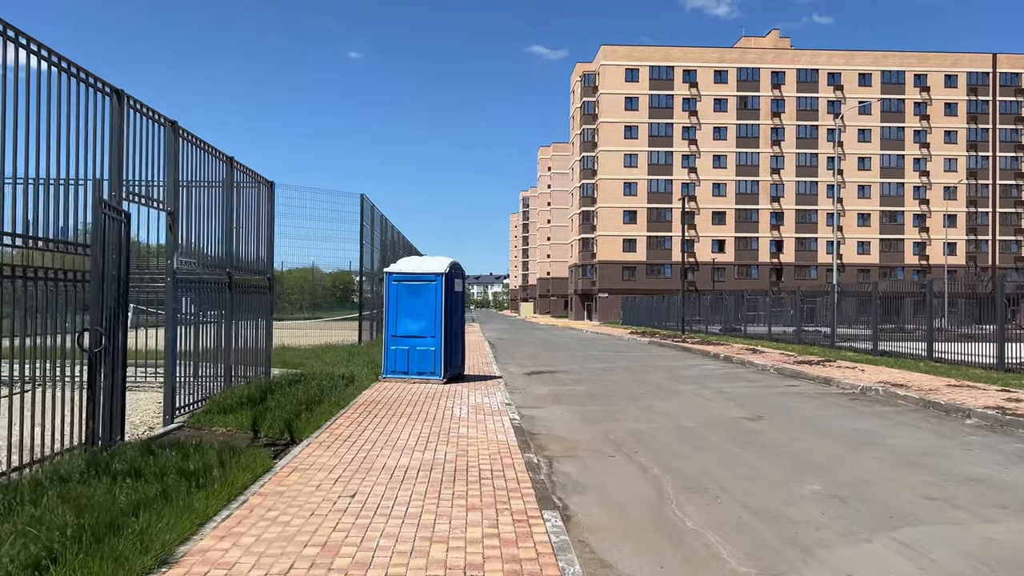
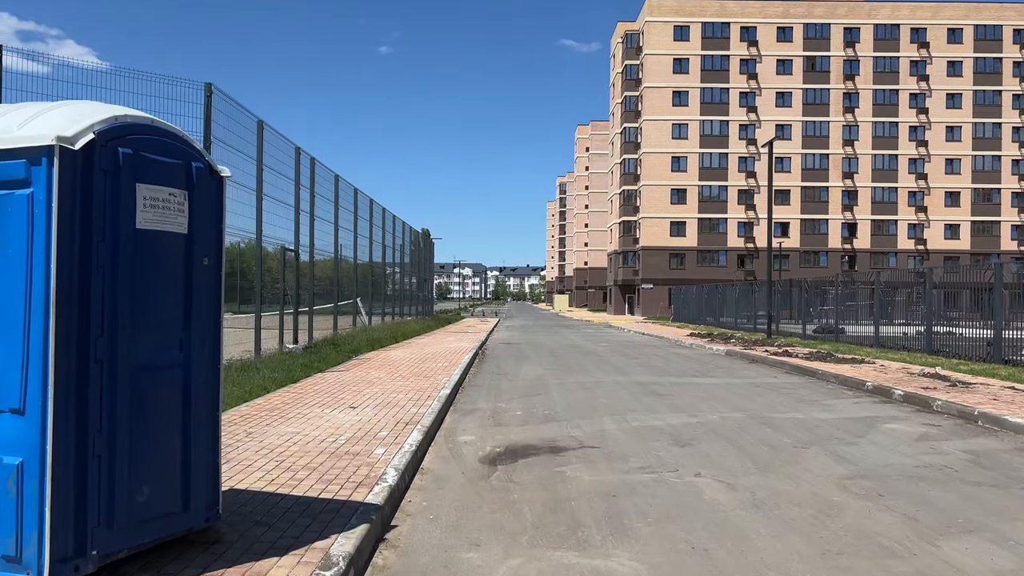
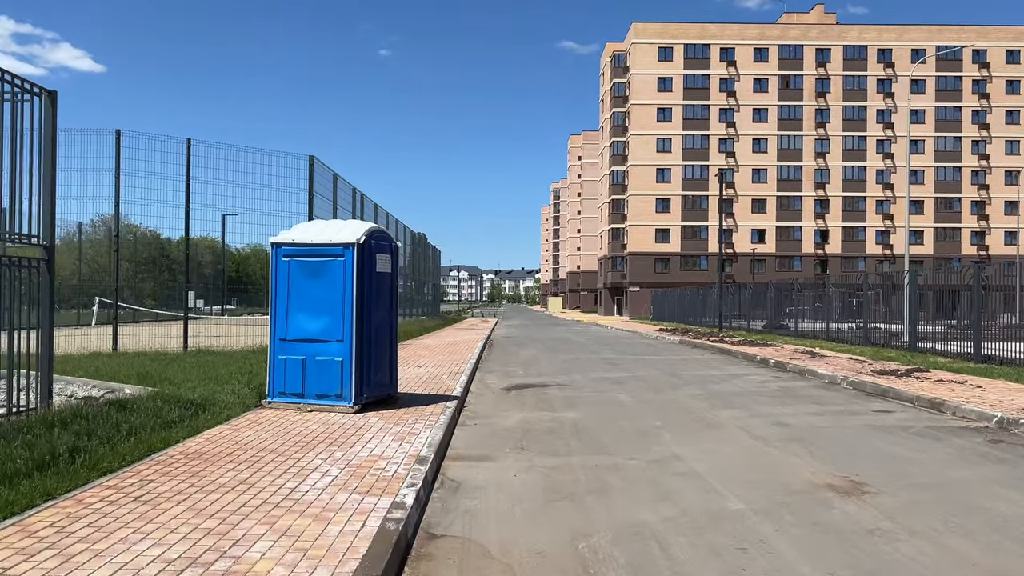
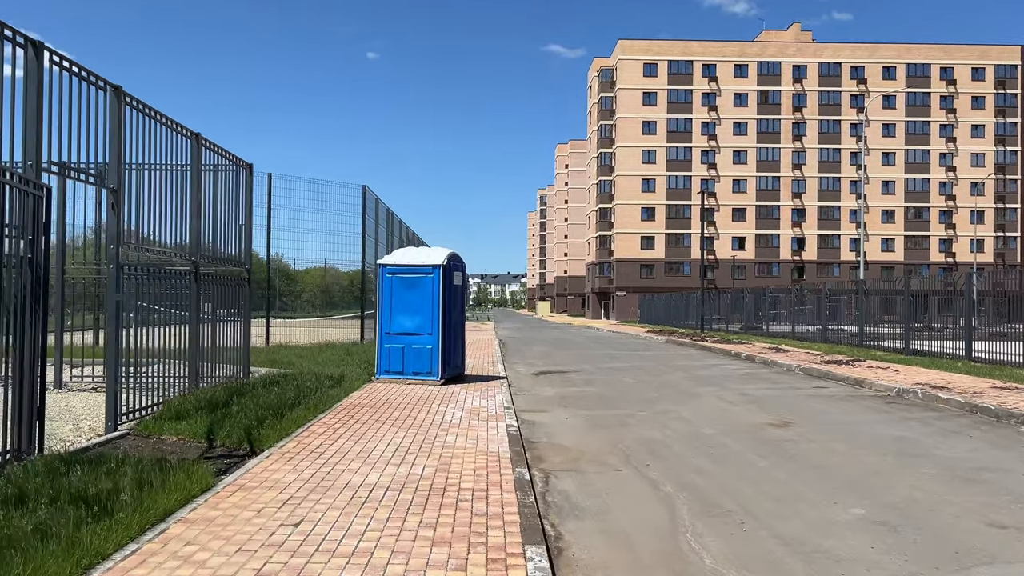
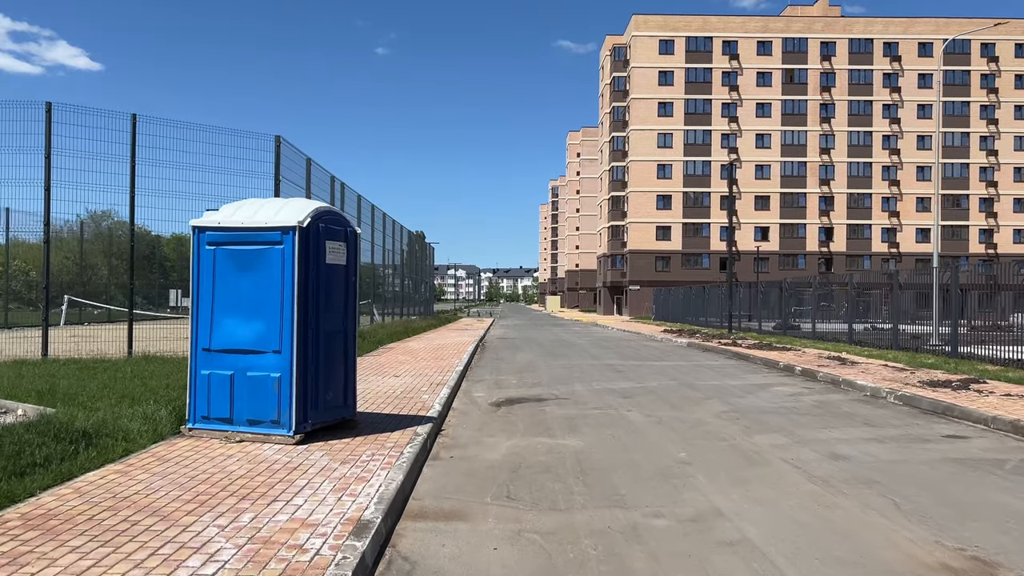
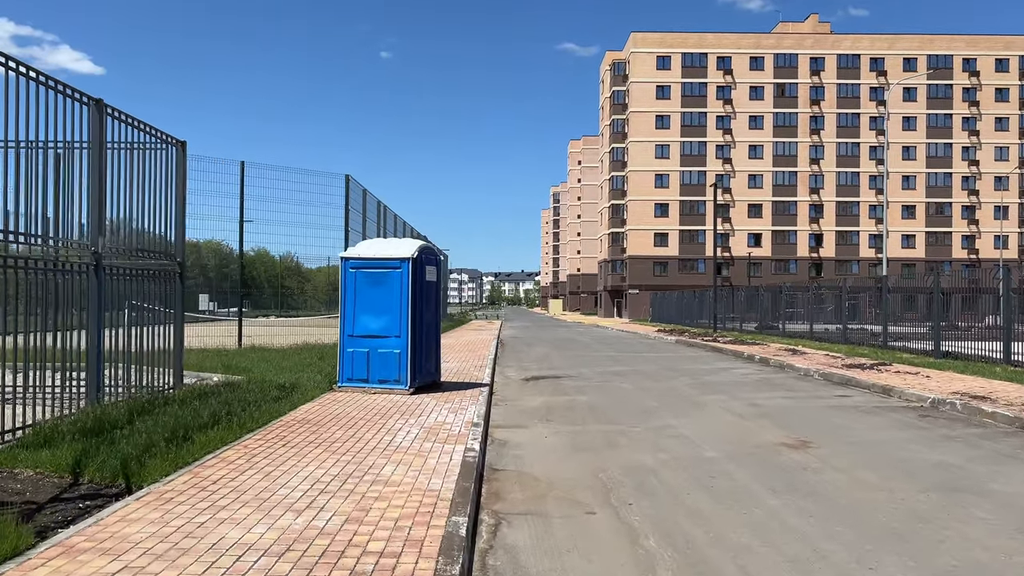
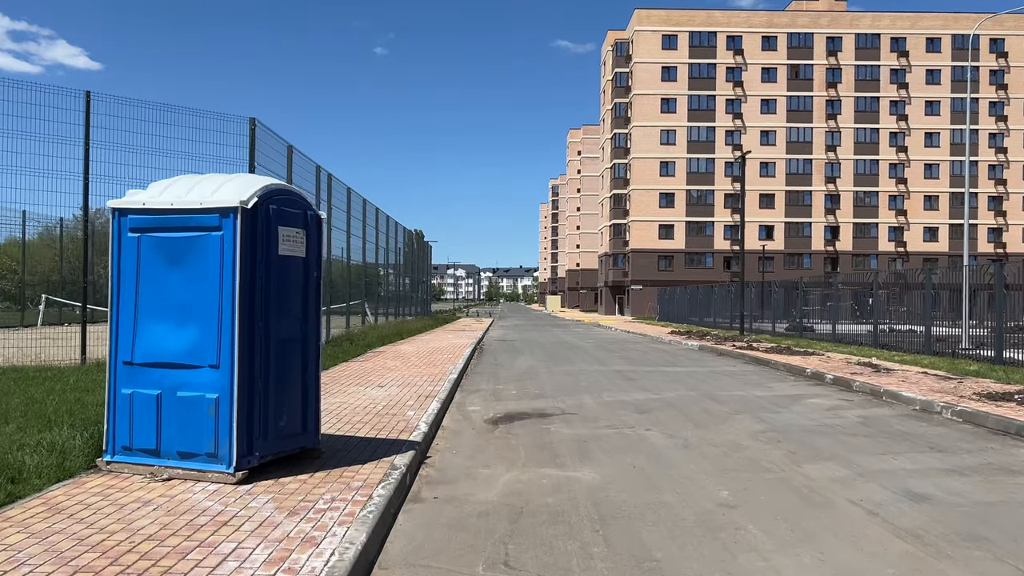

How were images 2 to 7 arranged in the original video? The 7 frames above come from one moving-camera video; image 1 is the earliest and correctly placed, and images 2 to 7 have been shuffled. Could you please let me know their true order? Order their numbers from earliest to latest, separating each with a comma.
4, 6, 3, 5, 7, 2
